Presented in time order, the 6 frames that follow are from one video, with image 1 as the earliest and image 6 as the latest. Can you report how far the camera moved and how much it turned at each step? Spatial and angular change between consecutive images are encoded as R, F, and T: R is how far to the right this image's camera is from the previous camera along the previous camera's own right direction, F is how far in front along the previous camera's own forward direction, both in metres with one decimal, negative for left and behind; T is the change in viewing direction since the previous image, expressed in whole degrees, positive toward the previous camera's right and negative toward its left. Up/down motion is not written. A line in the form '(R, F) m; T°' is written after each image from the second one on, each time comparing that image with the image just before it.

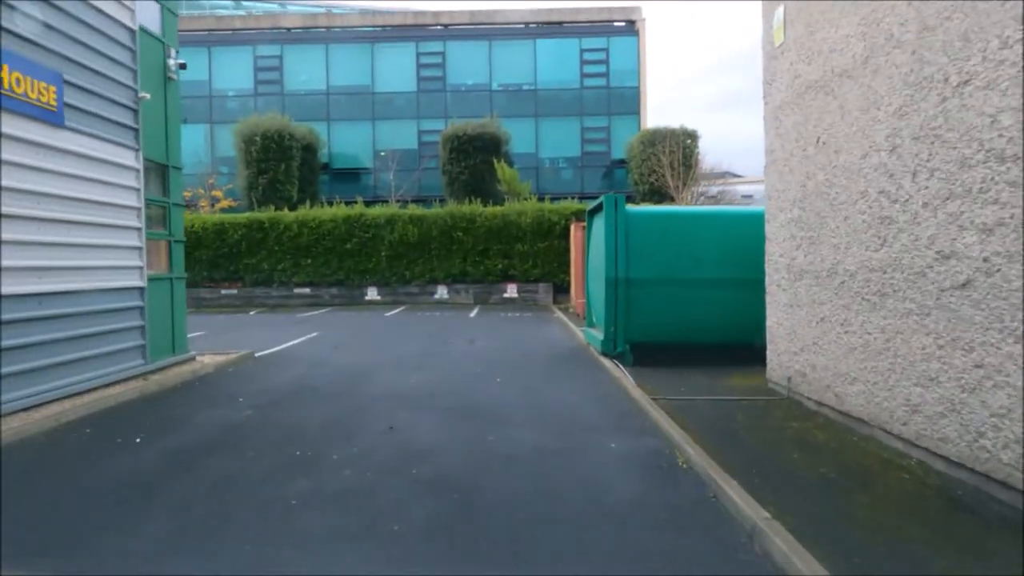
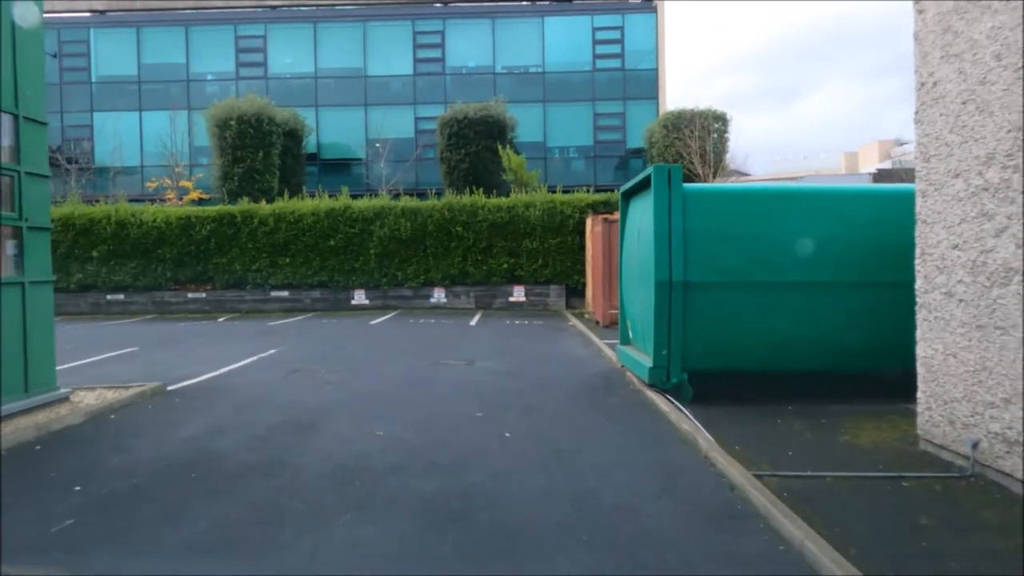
(-0.1, +2.9) m; 0°
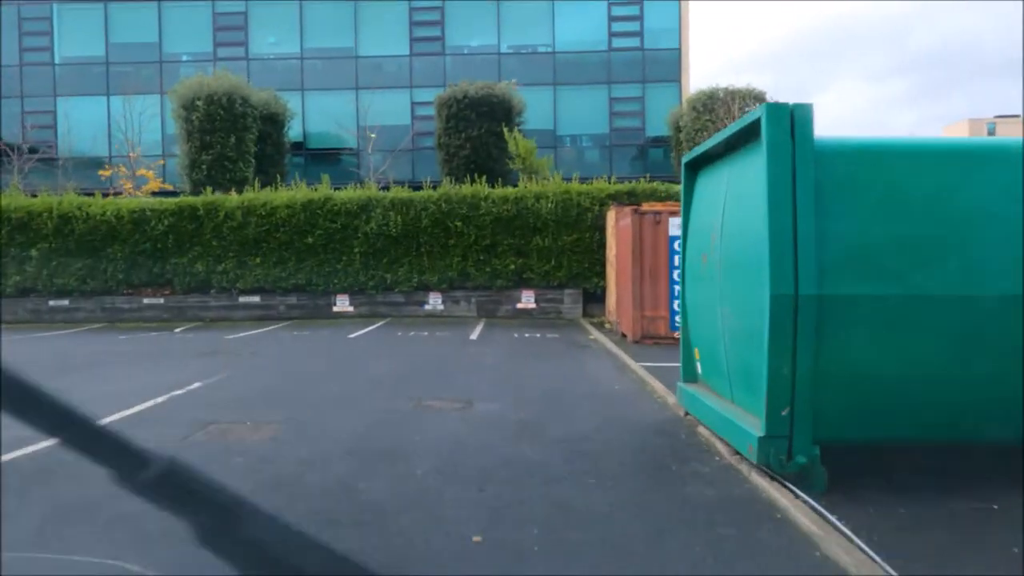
(-0.1, +2.9) m; 0°
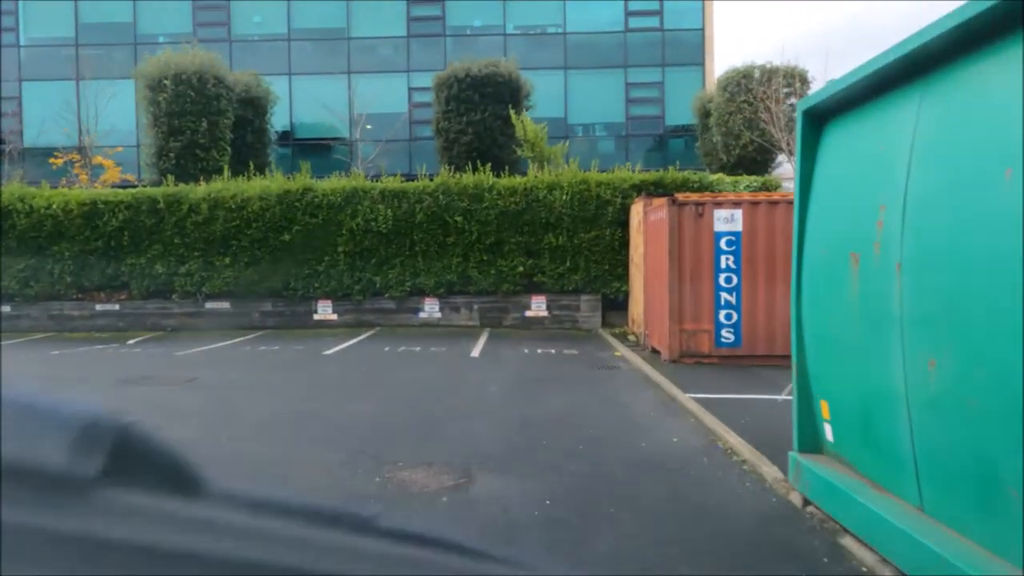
(-0.1, +2.4) m; 0°
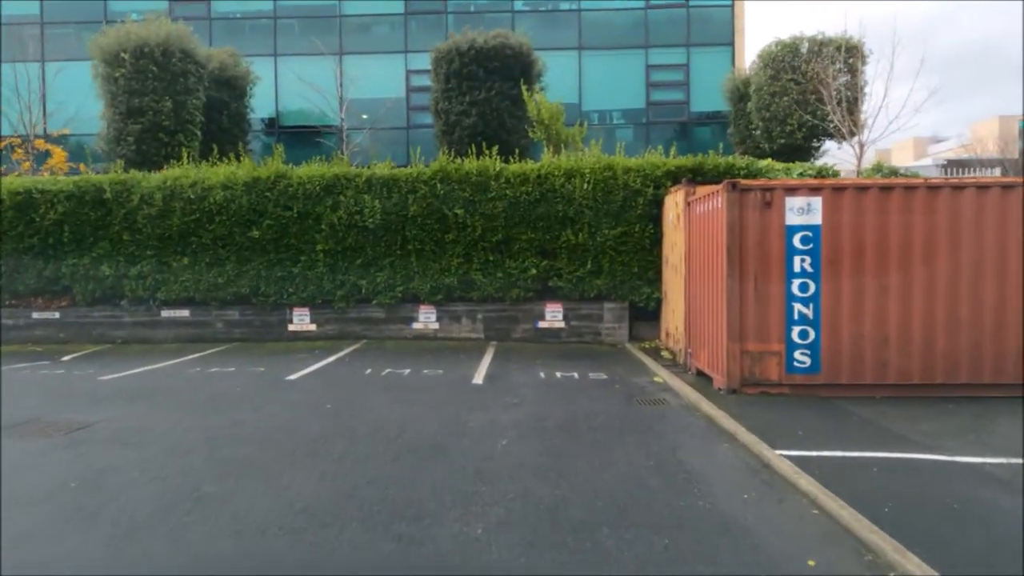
(-0.1, +2.4) m; 0°
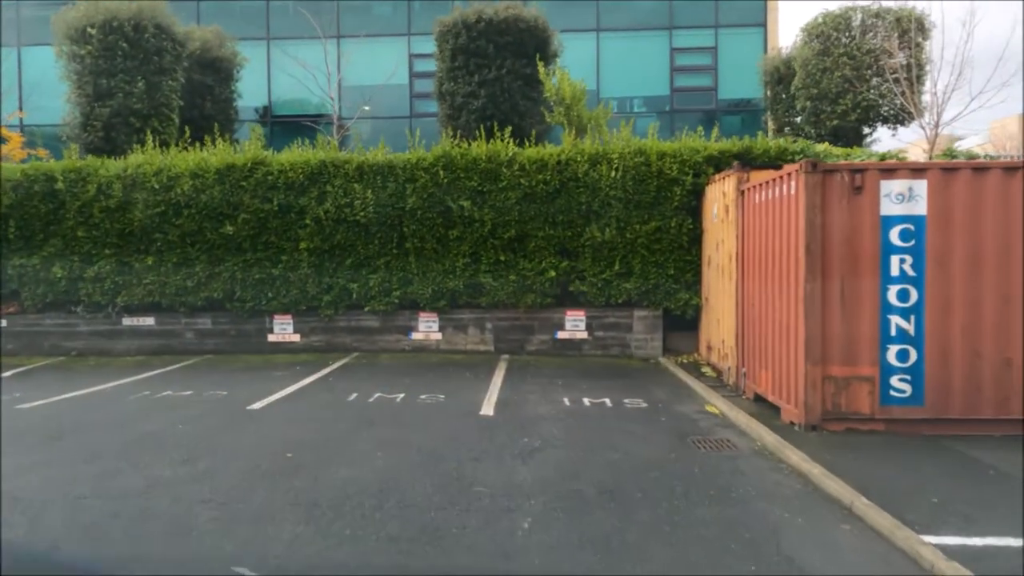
(-0.1, +1.8) m; -1°
